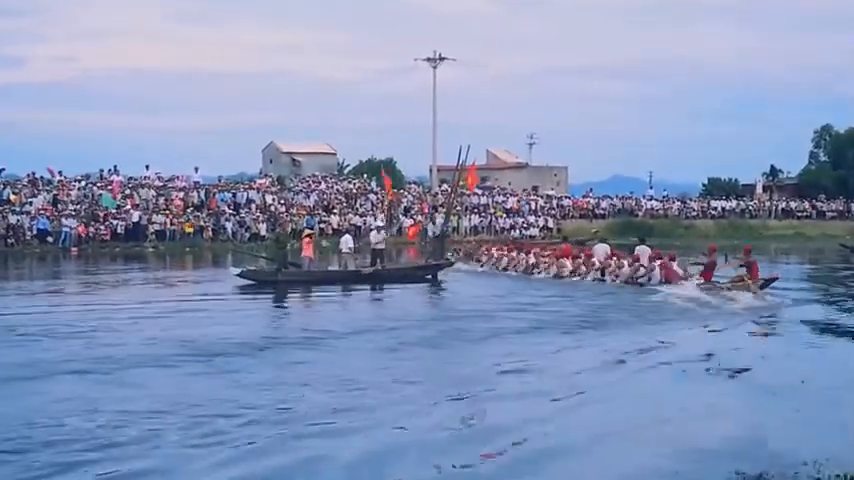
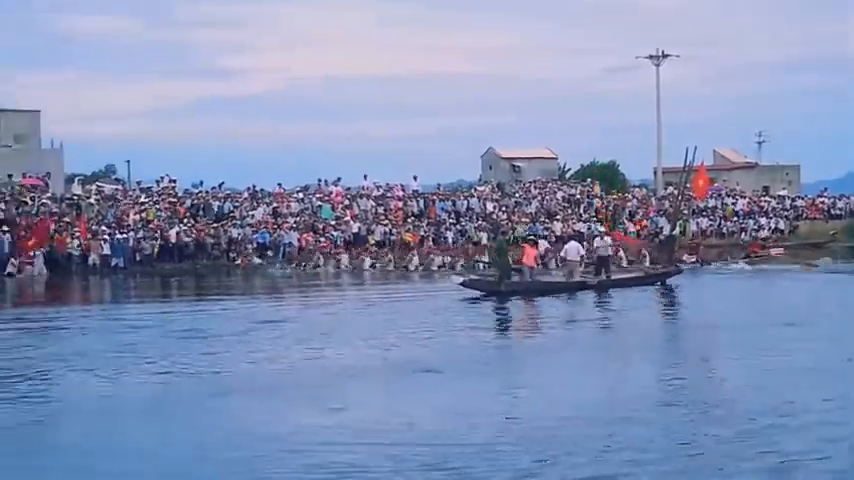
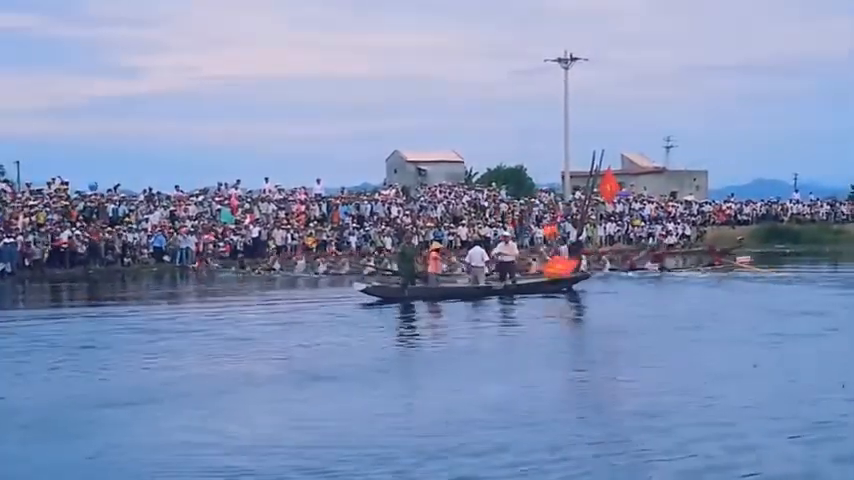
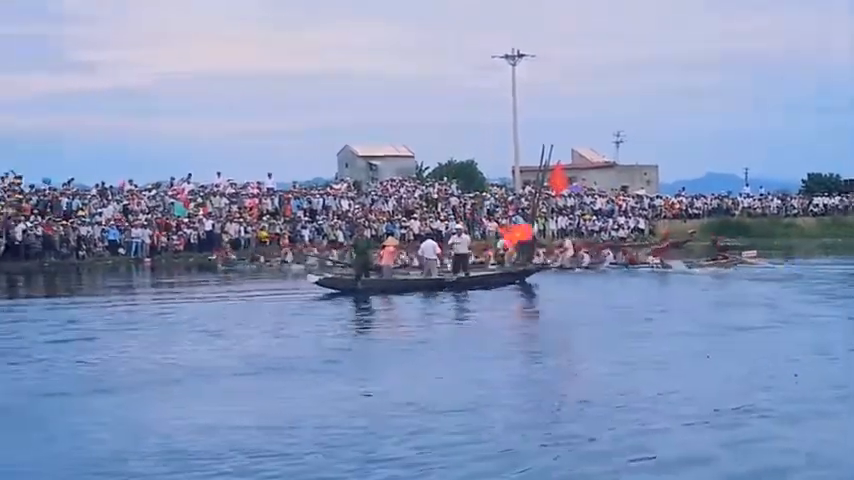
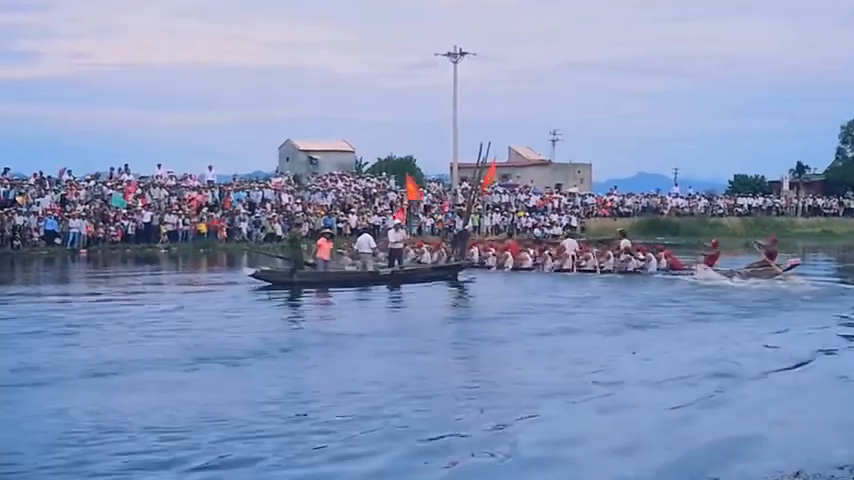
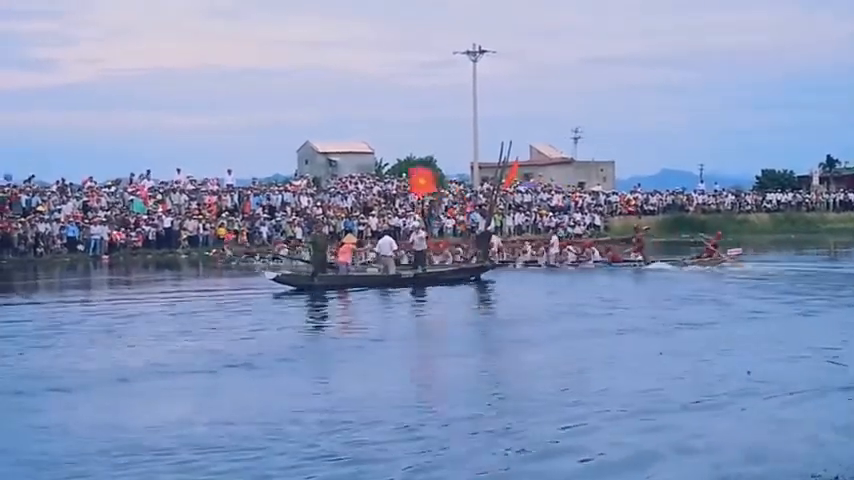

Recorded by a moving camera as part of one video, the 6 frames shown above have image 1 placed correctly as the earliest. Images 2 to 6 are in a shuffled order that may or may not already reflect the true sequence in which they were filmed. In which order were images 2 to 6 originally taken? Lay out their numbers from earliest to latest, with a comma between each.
5, 6, 4, 3, 2
